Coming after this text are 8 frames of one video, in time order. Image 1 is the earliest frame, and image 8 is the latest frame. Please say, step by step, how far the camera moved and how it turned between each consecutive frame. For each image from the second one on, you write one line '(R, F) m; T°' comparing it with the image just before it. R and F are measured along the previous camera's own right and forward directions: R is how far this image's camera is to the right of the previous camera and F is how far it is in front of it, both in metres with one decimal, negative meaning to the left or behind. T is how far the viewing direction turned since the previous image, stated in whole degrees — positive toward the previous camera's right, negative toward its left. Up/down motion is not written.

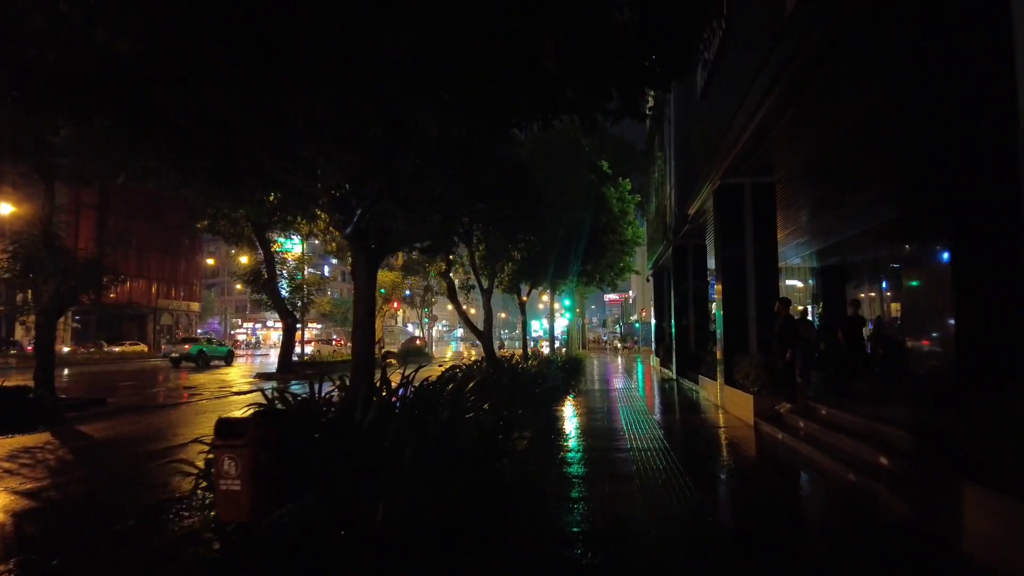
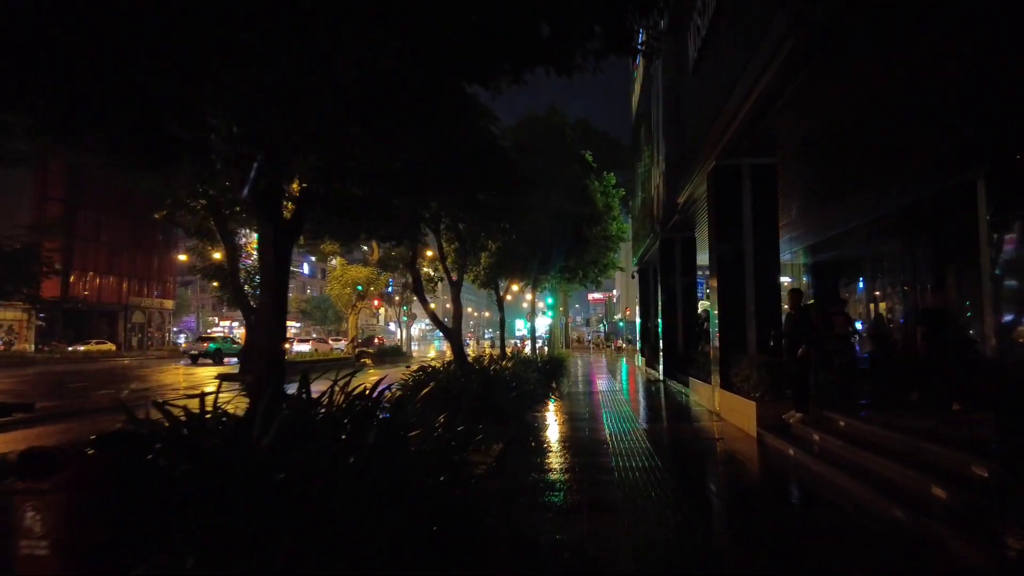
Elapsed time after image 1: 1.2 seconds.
(+0.2, +1.4) m; +1°
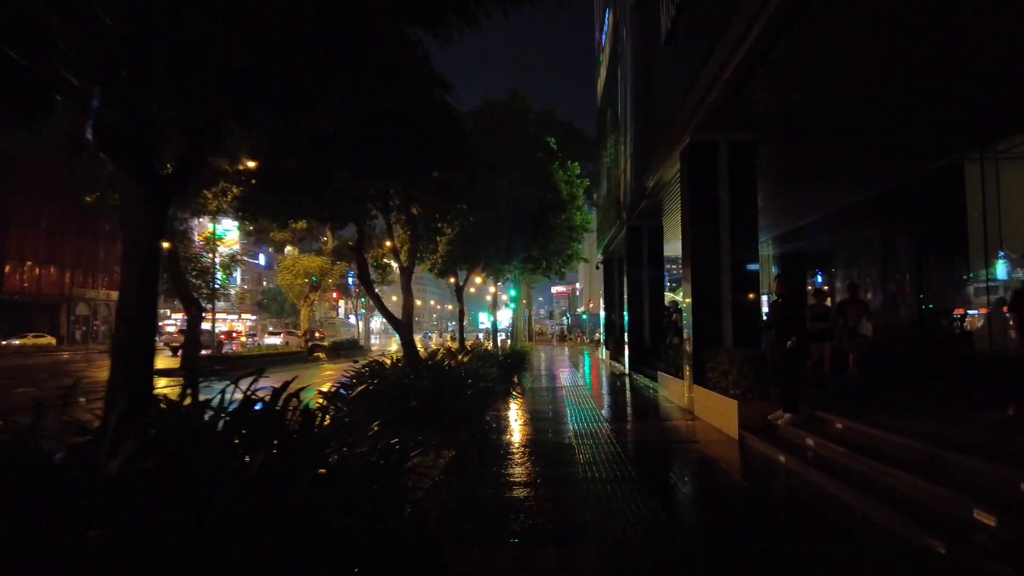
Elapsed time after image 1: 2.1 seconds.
(+0.1, +1.1) m; +3°
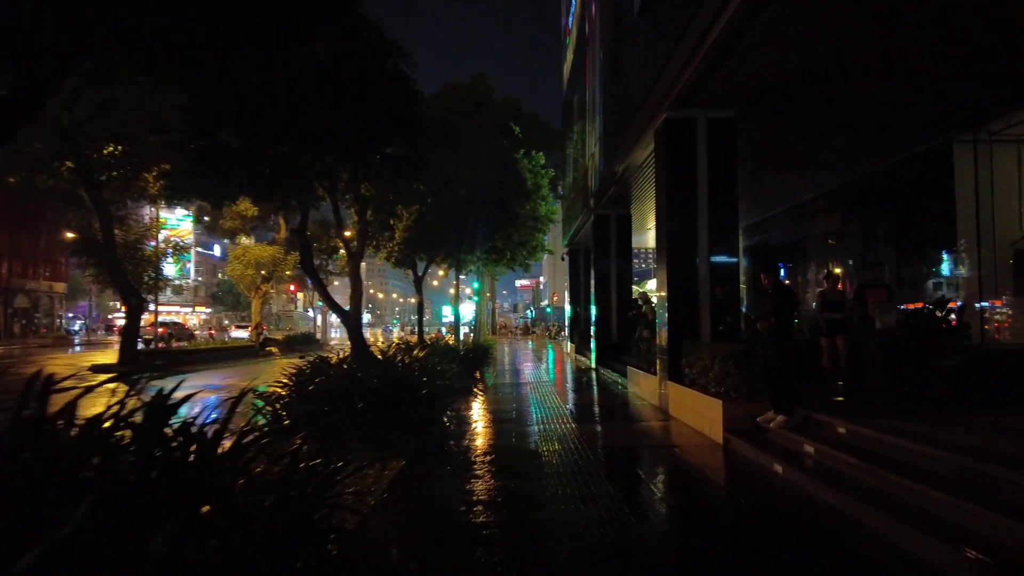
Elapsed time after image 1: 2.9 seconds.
(0.0, +0.9) m; +3°
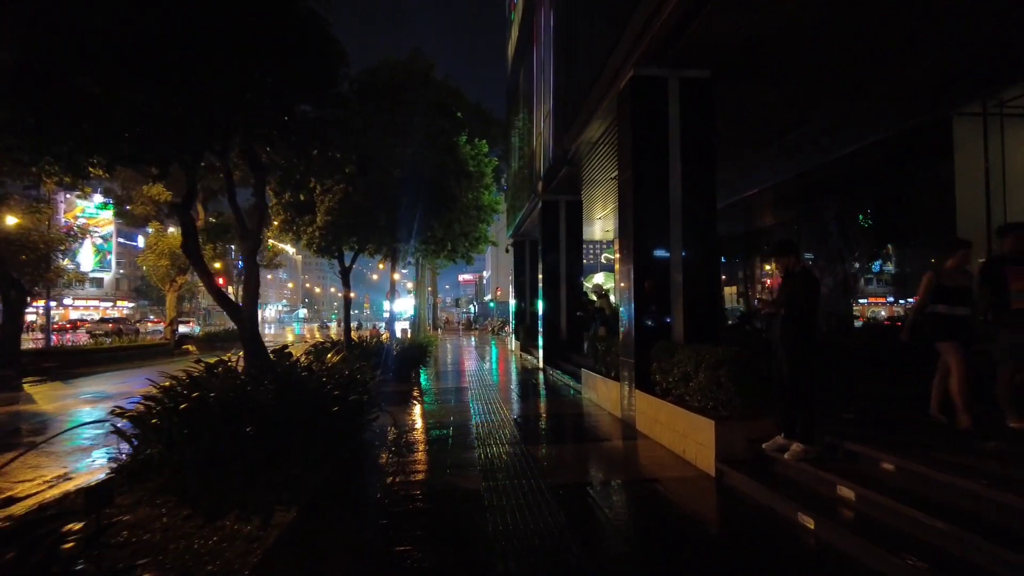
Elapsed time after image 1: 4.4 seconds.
(+0.1, +1.7) m; +5°
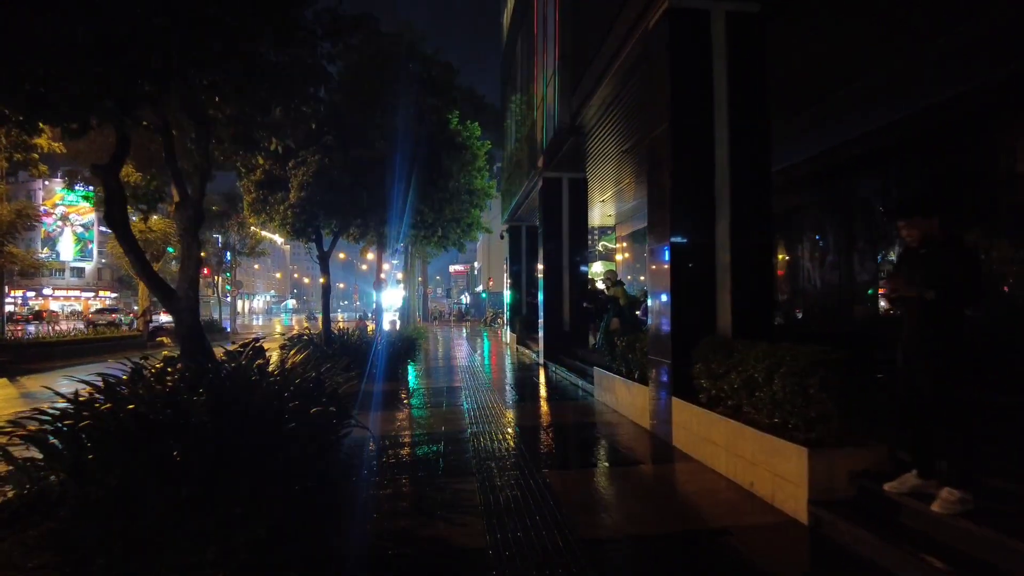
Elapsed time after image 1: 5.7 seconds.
(-0.2, +1.6) m; +1°
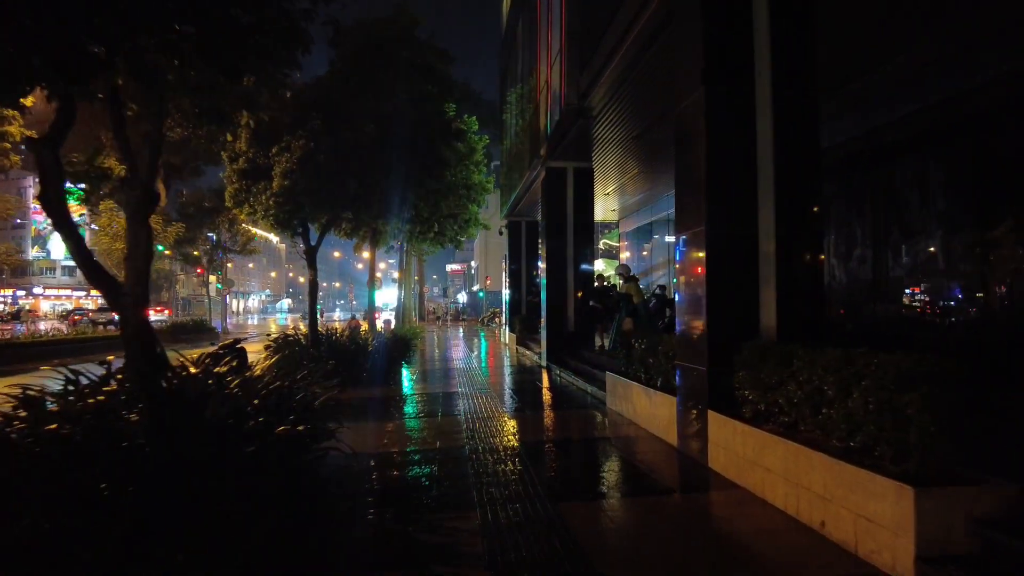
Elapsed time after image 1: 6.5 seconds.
(-0.1, +1.0) m; 0°
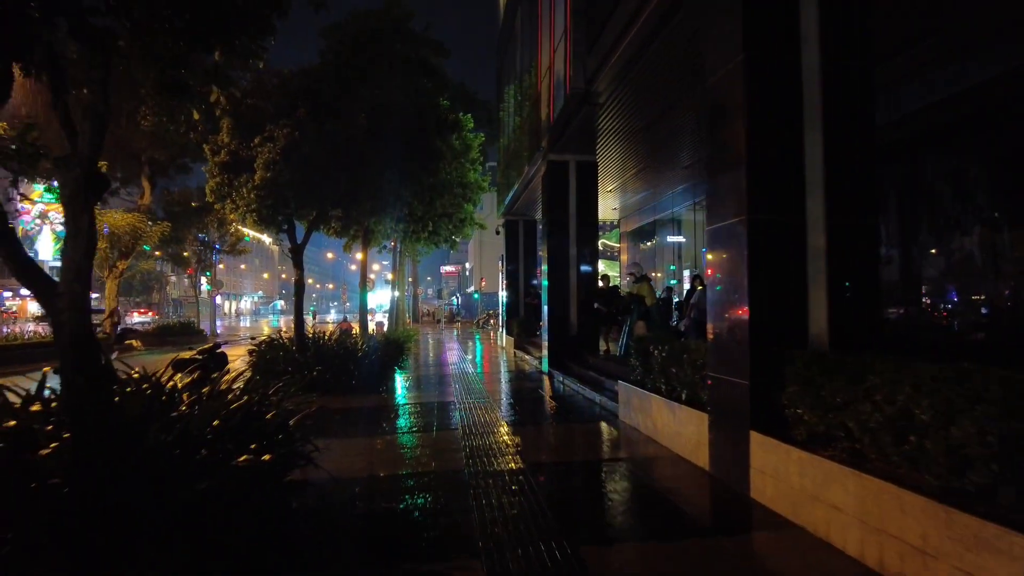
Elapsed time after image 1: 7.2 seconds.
(-0.1, +0.8) m; +1°
